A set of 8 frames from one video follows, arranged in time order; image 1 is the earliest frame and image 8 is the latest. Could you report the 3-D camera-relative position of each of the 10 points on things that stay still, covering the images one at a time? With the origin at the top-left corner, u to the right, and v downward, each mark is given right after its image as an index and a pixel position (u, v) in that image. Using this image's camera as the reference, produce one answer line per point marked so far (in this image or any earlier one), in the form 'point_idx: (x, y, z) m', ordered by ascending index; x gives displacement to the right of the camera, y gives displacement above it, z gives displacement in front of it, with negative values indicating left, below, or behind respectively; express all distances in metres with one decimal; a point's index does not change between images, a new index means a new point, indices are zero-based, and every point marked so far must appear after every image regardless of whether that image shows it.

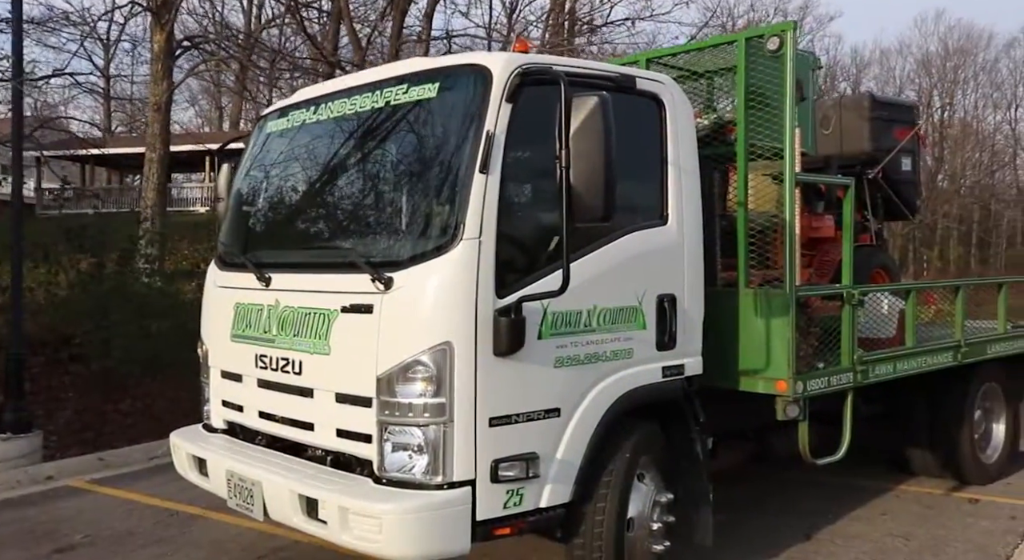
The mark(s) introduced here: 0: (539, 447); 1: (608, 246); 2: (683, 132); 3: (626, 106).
0: (+0.1, -0.7, +3.7) m
1: (+0.4, +0.1, +4.0) m
2: (+0.8, +0.7, +4.4) m
3: (+0.5, +0.8, +4.1) m
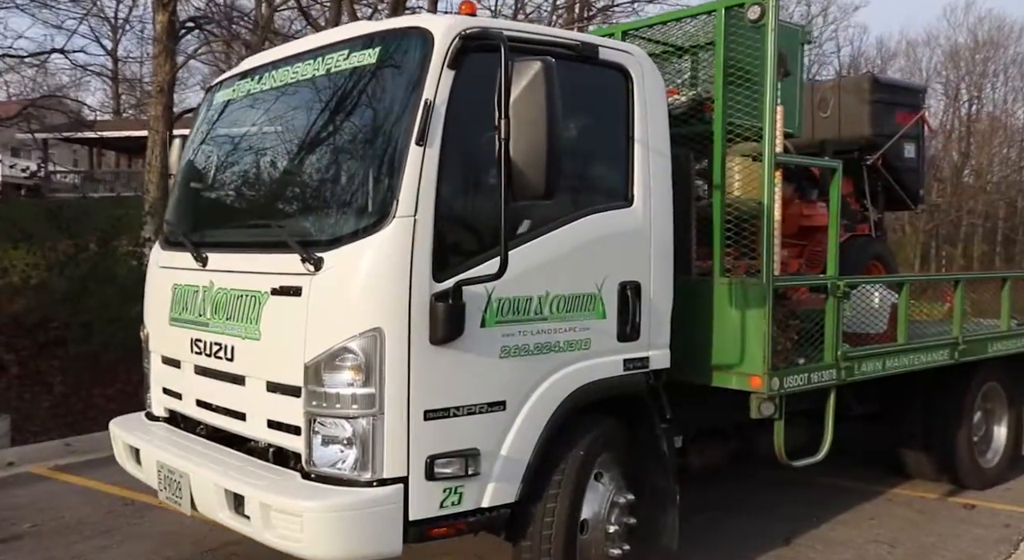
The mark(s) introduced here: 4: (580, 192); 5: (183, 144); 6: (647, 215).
0: (-0.1, -0.6, +3.4) m
1: (+0.2, +0.2, +3.7) m
2: (+0.6, +0.8, +4.1) m
3: (+0.3, +0.9, +3.9) m
4: (+0.3, +0.4, +3.8) m
5: (-1.7, +0.8, +4.9) m
6: (+0.6, +0.3, +4.0) m
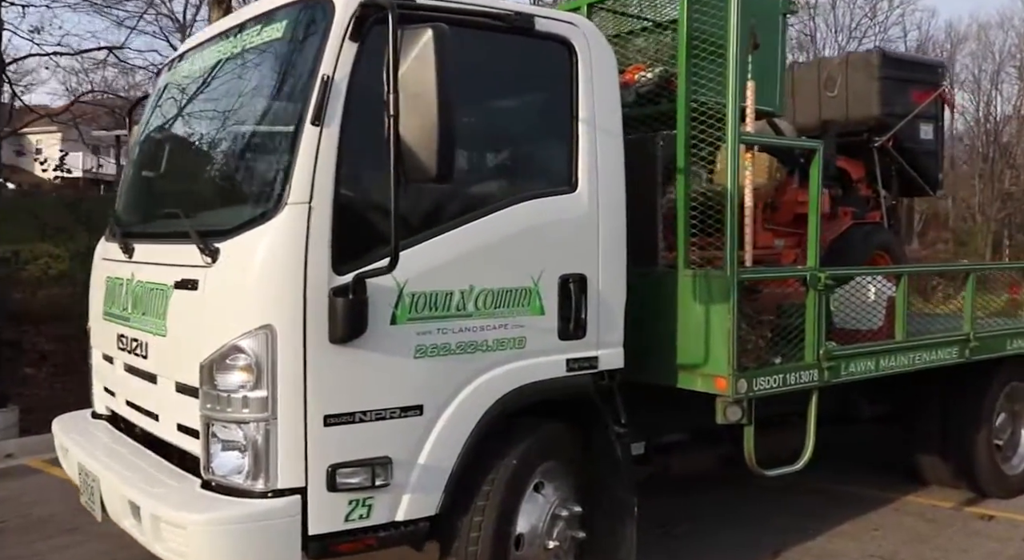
0: (-0.4, -0.6, +3.1) m
1: (-0.1, +0.2, +3.4) m
2: (+0.4, +0.8, +3.7) m
3: (0.0, +0.9, +3.5) m
4: (0.0, +0.4, +3.5) m
5: (-1.9, +0.8, +4.7) m
6: (+0.3, +0.3, +3.7) m
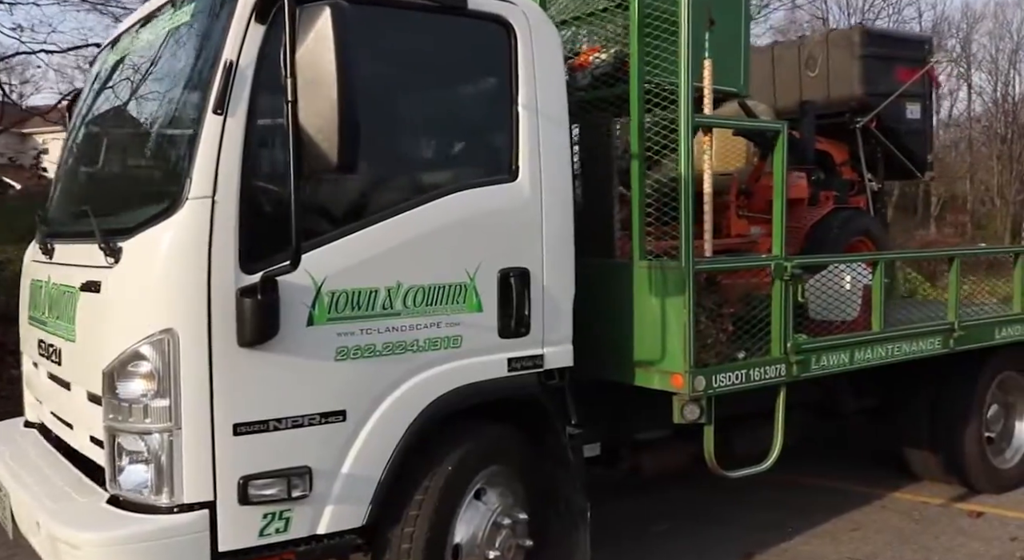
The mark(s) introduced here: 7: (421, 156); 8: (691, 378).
0: (-0.6, -0.6, +2.9) m
1: (-0.3, +0.2, +3.1) m
2: (+0.1, +0.8, +3.5) m
3: (-0.2, +0.9, +3.3) m
4: (-0.2, +0.4, +3.3) m
5: (-2.2, +0.8, +4.5) m
6: (+0.1, +0.3, +3.4) m
7: (-0.3, +0.4, +3.2) m
8: (+0.7, -0.4, +3.6) m
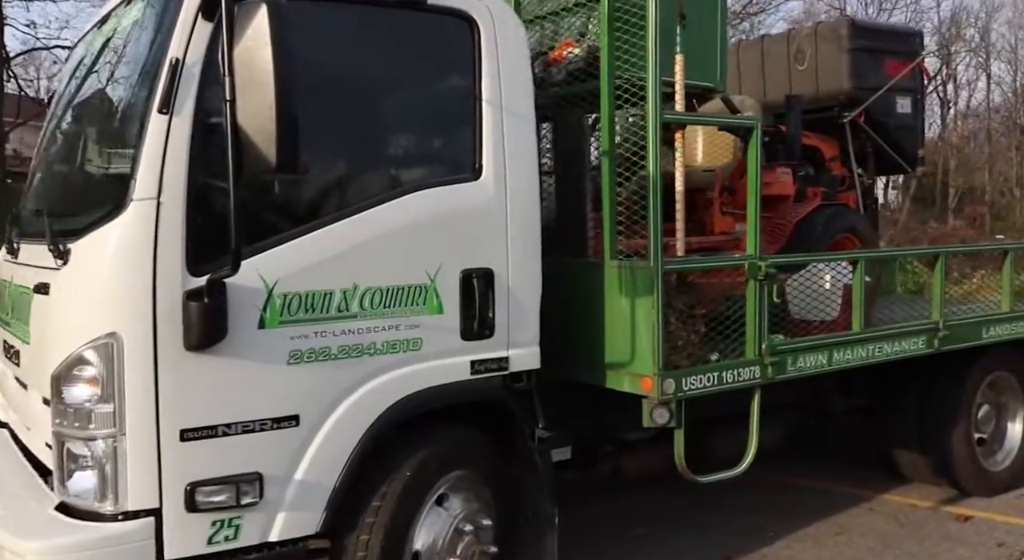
0: (-0.8, -0.6, +2.9) m
1: (-0.5, +0.2, +3.1) m
2: (0.0, +0.8, +3.4) m
3: (-0.4, +0.9, +3.2) m
4: (-0.4, +0.4, +3.2) m
5: (-2.3, +0.8, +4.5) m
6: (0.0, +0.3, +3.4) m
7: (-0.5, +0.4, +3.2) m
8: (+0.6, -0.4, +3.5) m
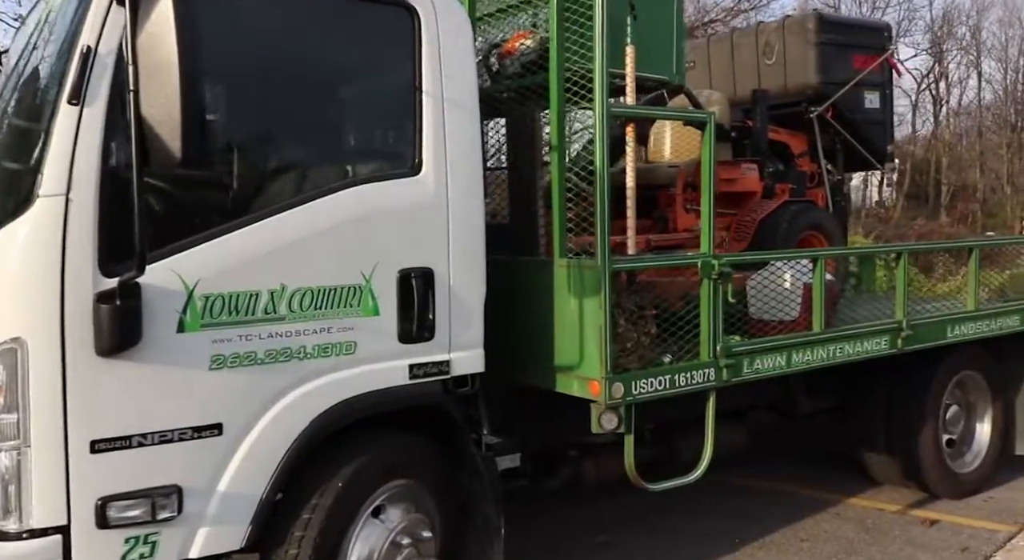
0: (-1.0, -0.6, +2.8) m
1: (-0.7, +0.2, +3.0) m
2: (-0.2, +0.8, +3.3) m
3: (-0.6, +0.9, +3.1) m
4: (-0.6, +0.4, +3.1) m
5: (-2.5, +0.8, +4.3) m
6: (-0.3, +0.3, +3.3) m
7: (-0.7, +0.4, +3.0) m
8: (+0.4, -0.4, +3.4) m
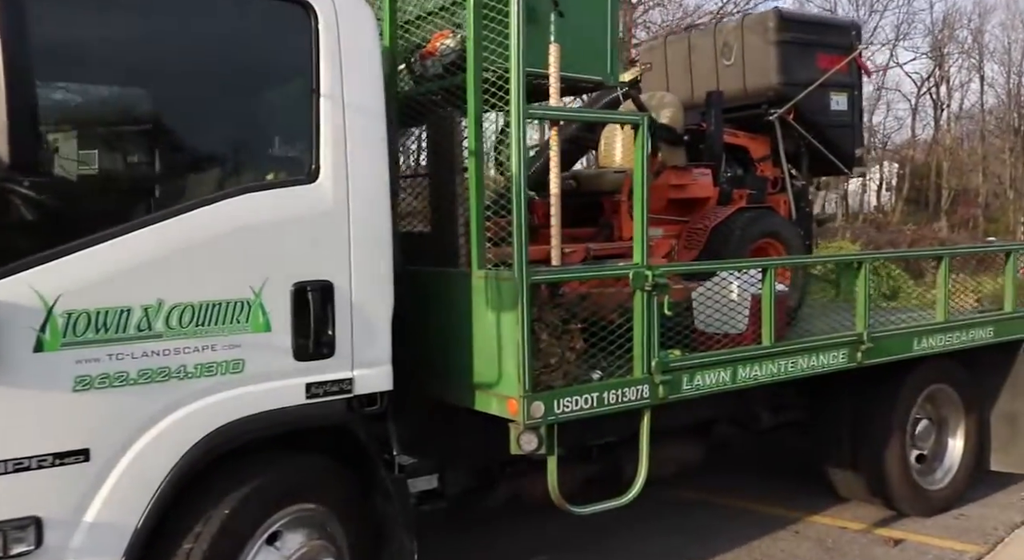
0: (-1.3, -0.6, +2.5) m
1: (-1.0, +0.2, +2.8) m
2: (-0.5, +0.8, +3.1) m
3: (-0.9, +0.9, +2.9) m
4: (-0.9, +0.4, +2.9) m
5: (-2.8, +0.8, +4.1) m
6: (-0.6, +0.3, +3.0) m
7: (-1.0, +0.4, +2.8) m
8: (+0.1, -0.4, +3.2) m
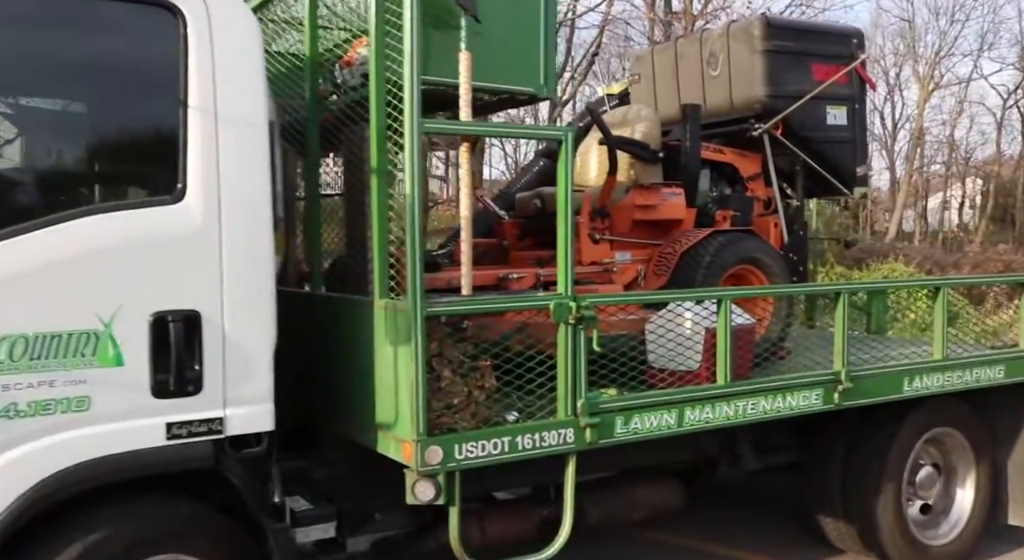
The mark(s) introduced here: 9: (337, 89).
0: (-1.7, -0.7, +2.3) m
1: (-1.4, +0.1, +2.5) m
2: (-0.9, +0.7, +2.9) m
3: (-1.2, +0.8, +2.7) m
4: (-1.3, +0.3, +2.7) m
5: (-3.1, +0.7, +4.1) m
6: (-0.9, +0.2, +2.8) m
7: (-1.3, +0.3, +2.6) m
8: (-0.3, -0.5, +2.9) m
9: (-0.7, +0.7, +3.5) m
